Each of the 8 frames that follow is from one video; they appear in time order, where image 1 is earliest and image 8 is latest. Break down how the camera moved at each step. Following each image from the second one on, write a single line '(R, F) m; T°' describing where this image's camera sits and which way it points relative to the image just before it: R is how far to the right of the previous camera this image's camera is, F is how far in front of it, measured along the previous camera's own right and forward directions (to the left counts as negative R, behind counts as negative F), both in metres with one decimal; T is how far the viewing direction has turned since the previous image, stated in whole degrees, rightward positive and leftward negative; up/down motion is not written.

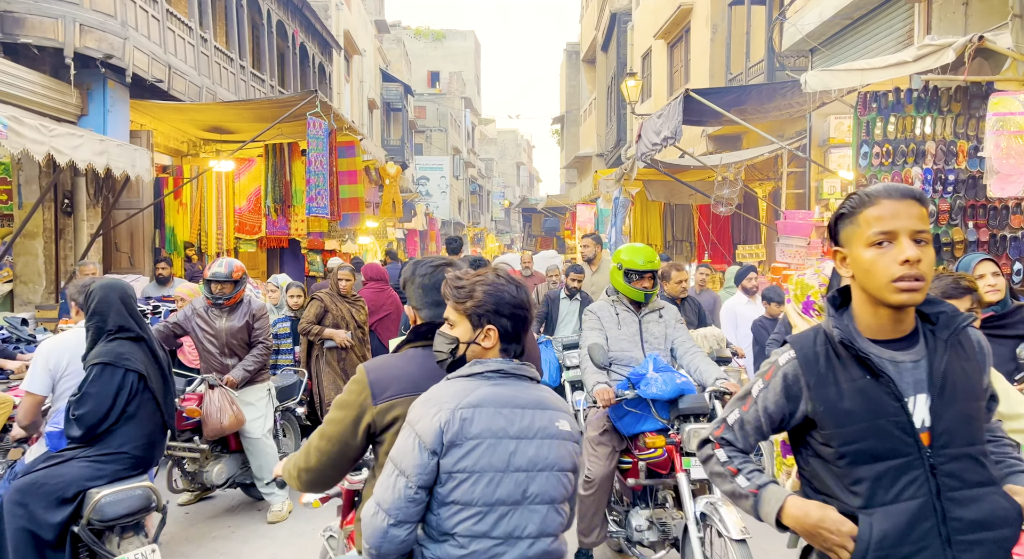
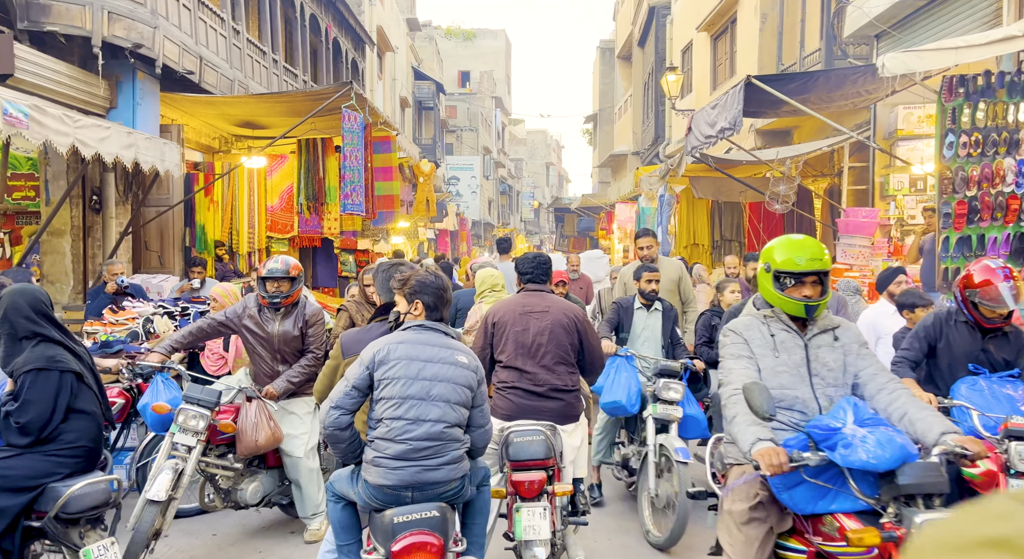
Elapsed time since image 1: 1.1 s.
(-0.1, +0.4) m; -2°
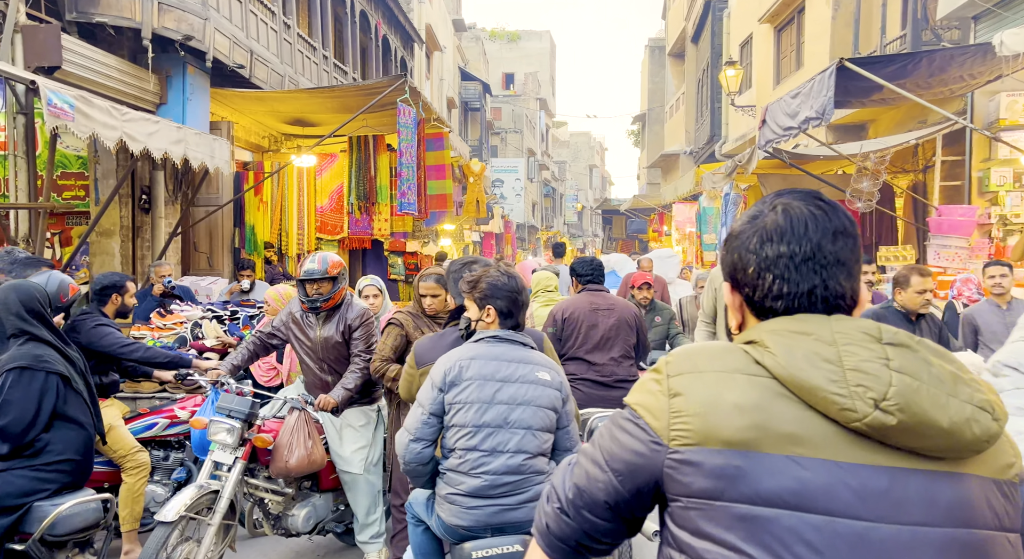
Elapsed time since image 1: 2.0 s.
(-0.2, +0.4) m; -3°
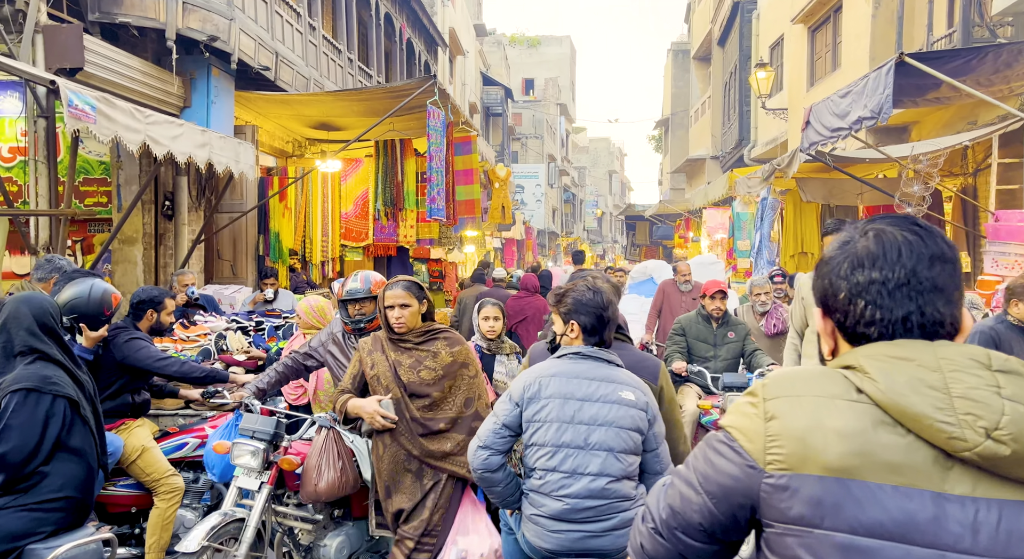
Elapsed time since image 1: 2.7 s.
(-0.1, +0.3) m; -1°
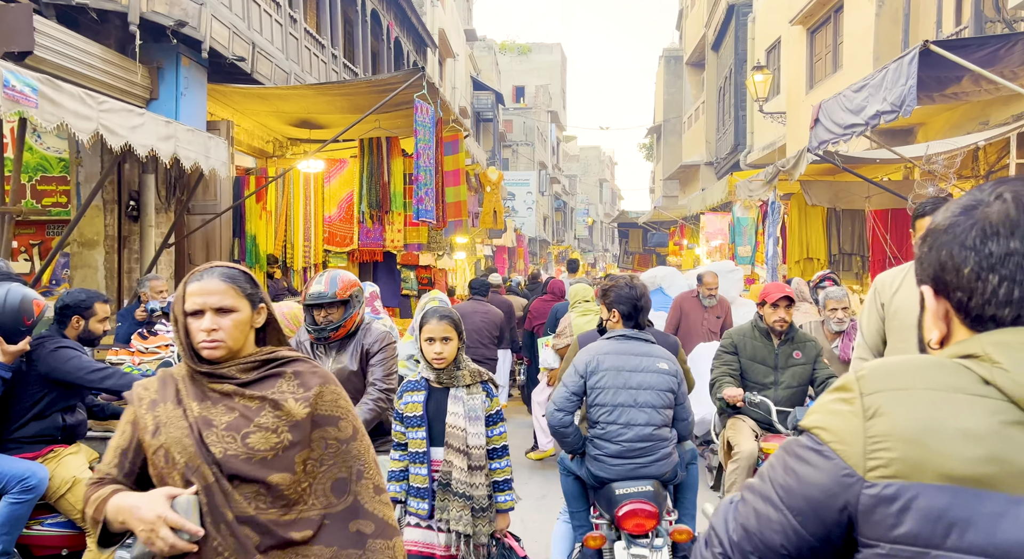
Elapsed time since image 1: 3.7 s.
(0.0, +0.5) m; +1°
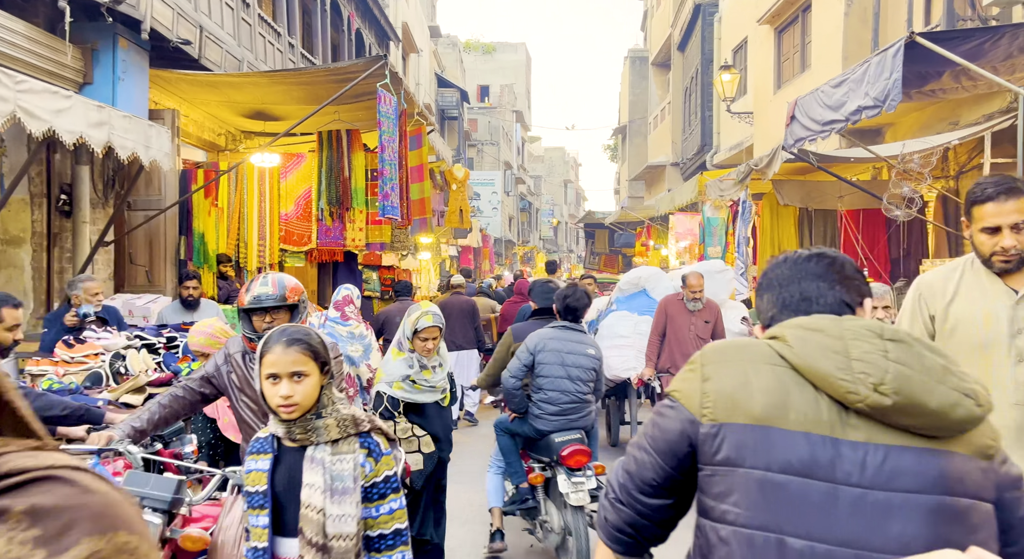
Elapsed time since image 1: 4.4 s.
(0.0, +0.4) m; +2°
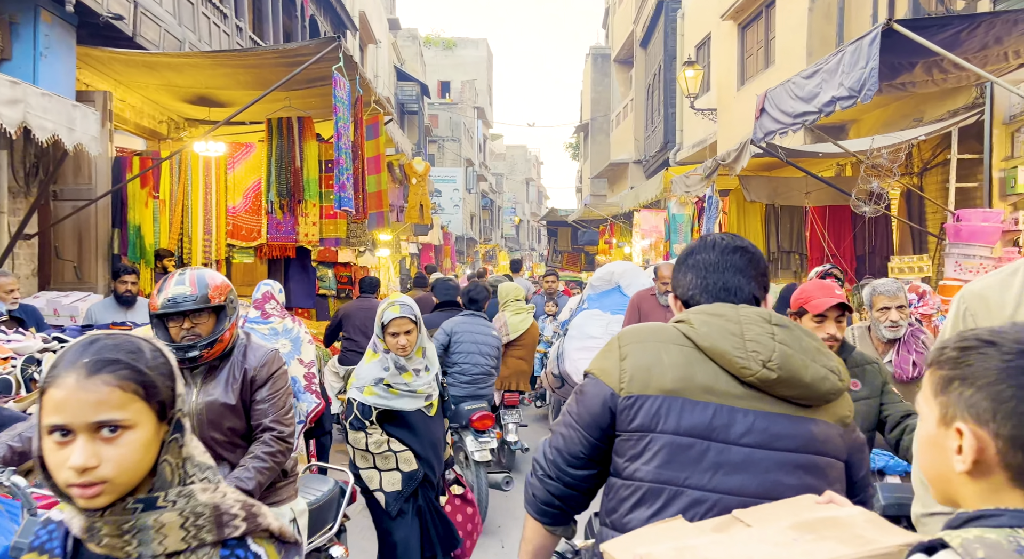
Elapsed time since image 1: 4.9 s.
(0.0, +0.4) m; +2°
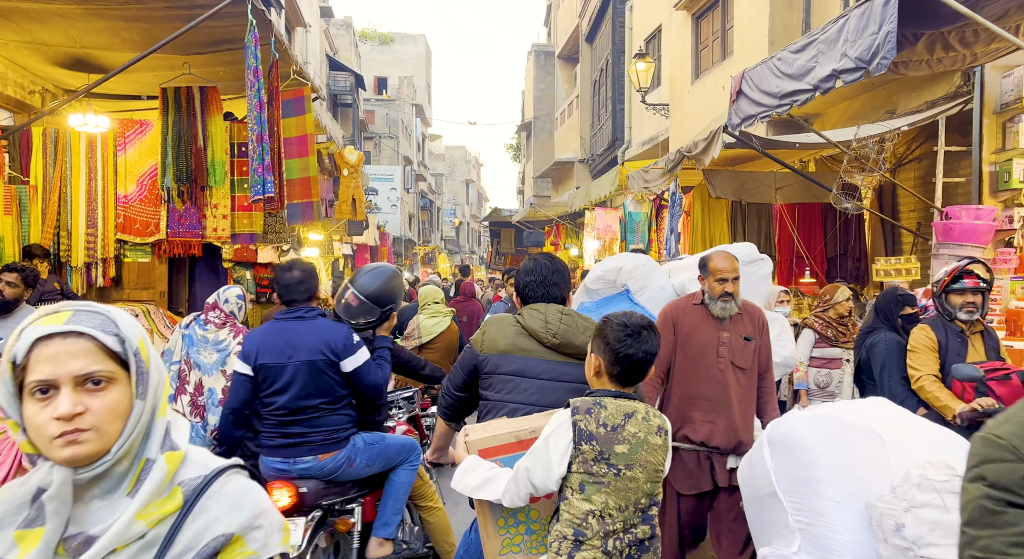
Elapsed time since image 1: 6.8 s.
(-0.1, +1.3) m; +4°
